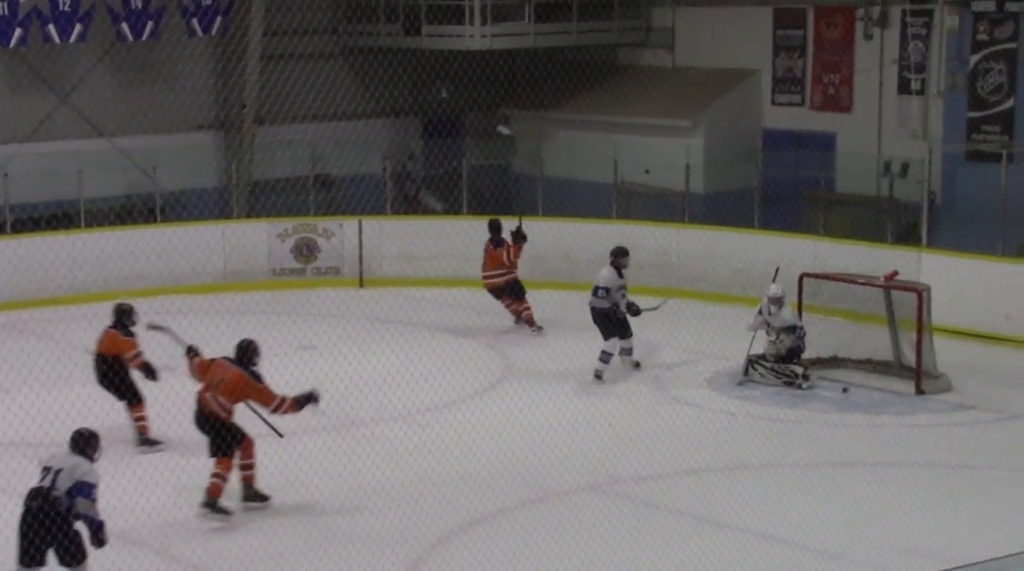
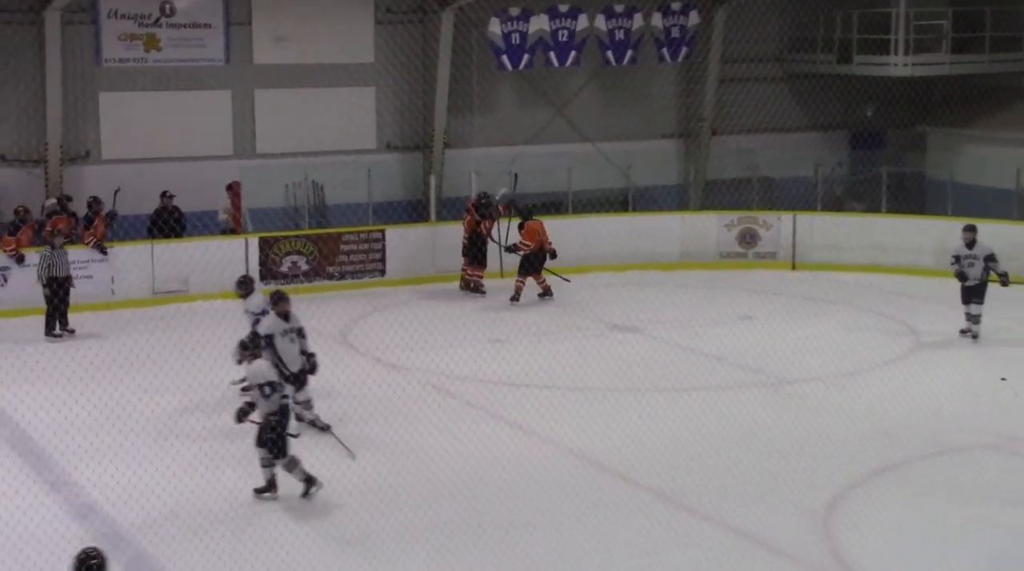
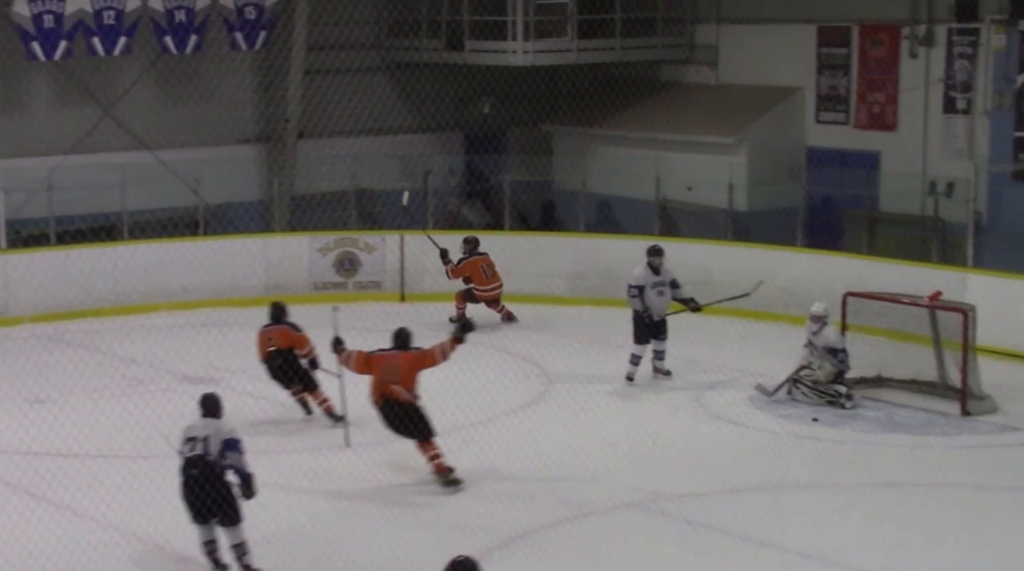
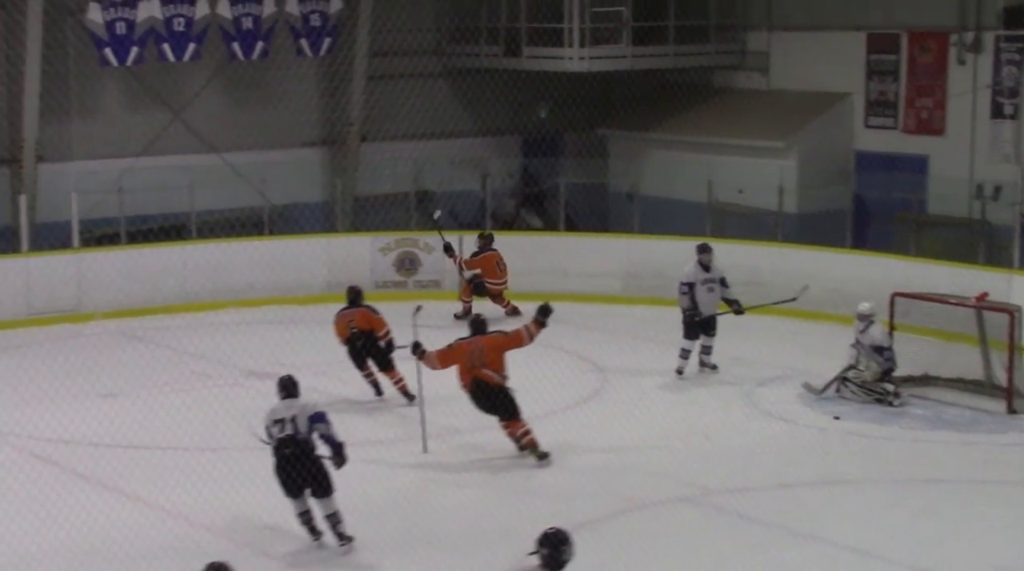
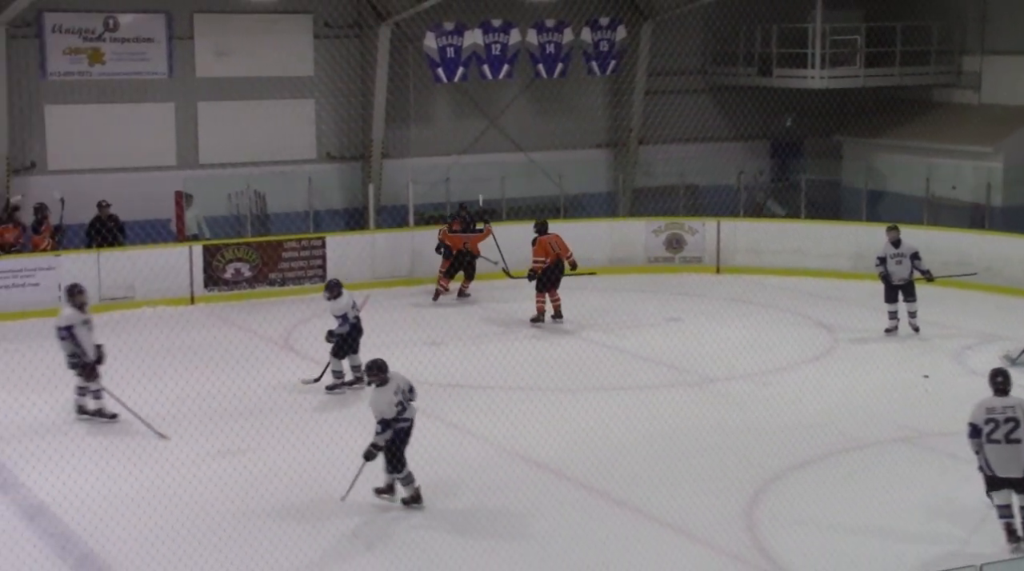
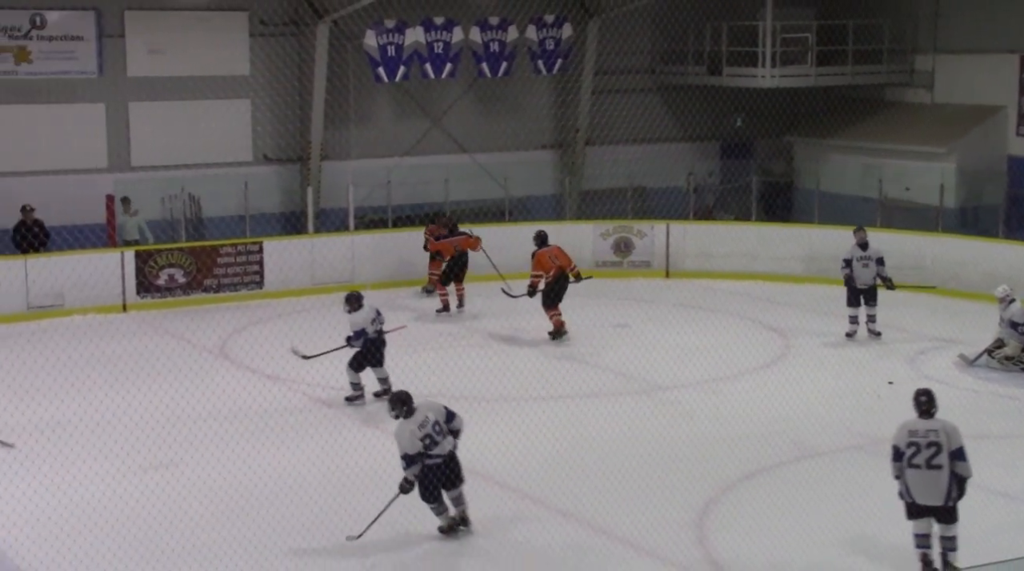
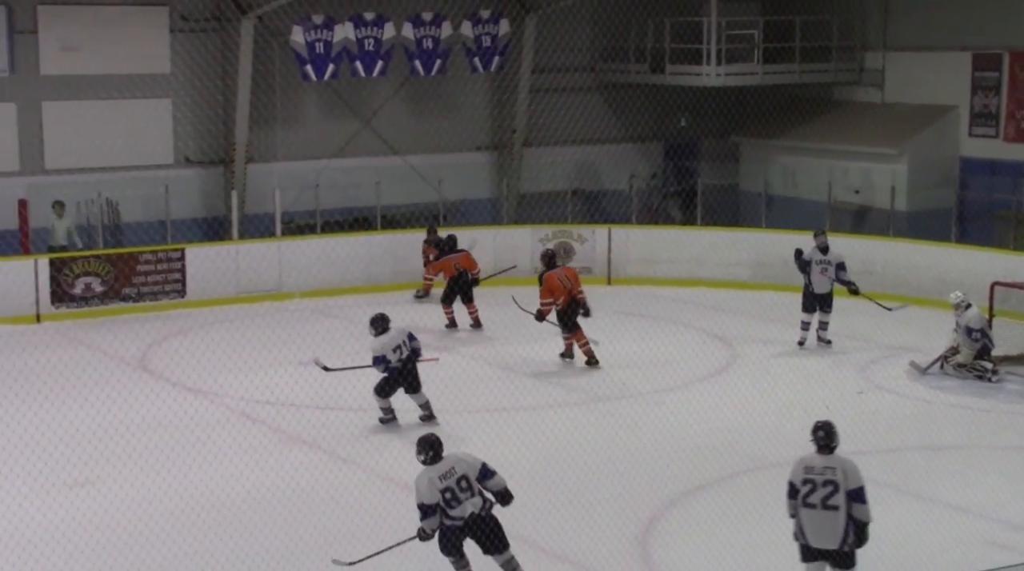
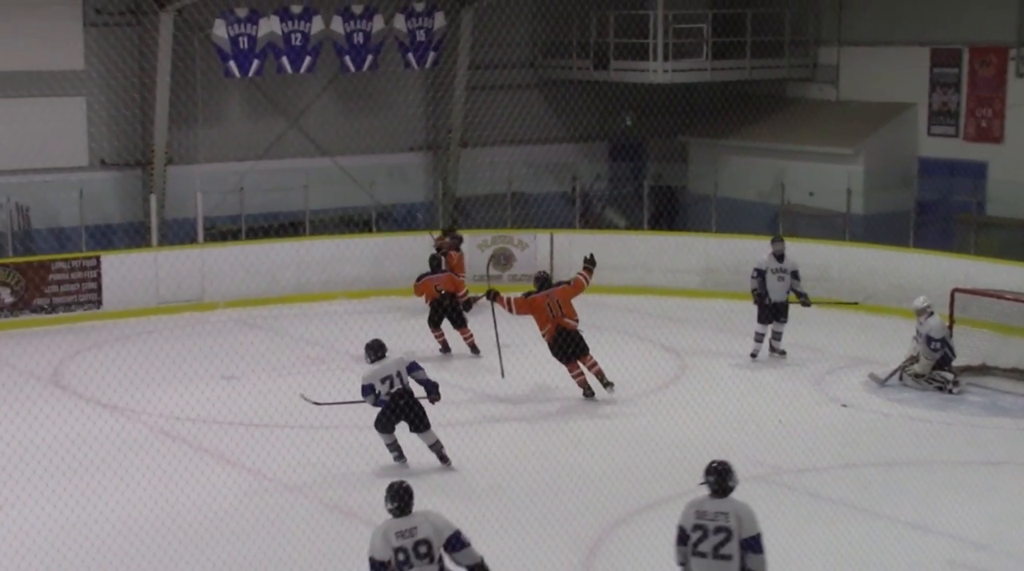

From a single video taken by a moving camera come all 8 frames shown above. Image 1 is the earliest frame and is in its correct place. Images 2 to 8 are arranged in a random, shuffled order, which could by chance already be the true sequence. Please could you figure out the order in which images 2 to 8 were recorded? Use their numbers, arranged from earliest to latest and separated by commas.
3, 4, 8, 7, 6, 5, 2
